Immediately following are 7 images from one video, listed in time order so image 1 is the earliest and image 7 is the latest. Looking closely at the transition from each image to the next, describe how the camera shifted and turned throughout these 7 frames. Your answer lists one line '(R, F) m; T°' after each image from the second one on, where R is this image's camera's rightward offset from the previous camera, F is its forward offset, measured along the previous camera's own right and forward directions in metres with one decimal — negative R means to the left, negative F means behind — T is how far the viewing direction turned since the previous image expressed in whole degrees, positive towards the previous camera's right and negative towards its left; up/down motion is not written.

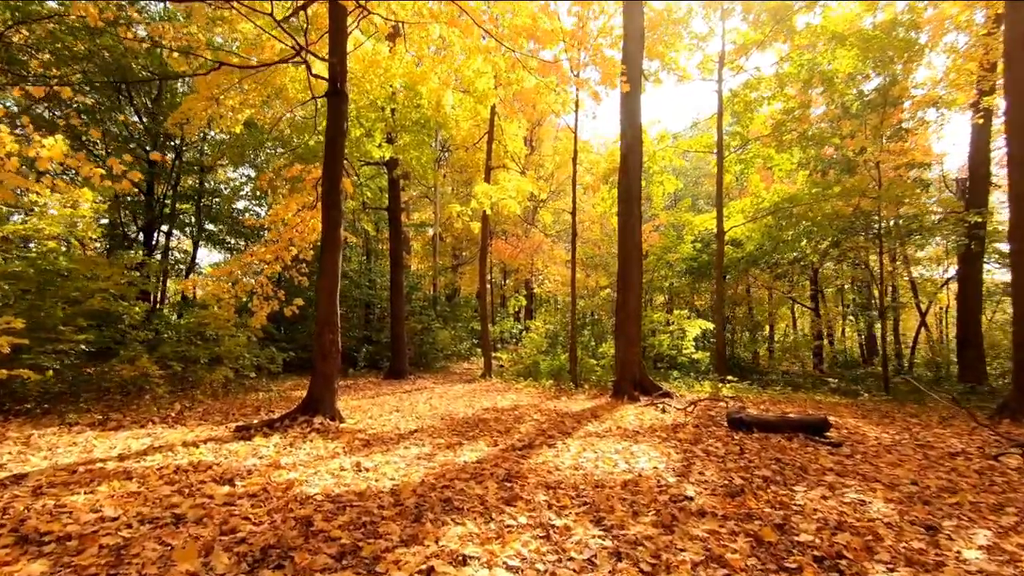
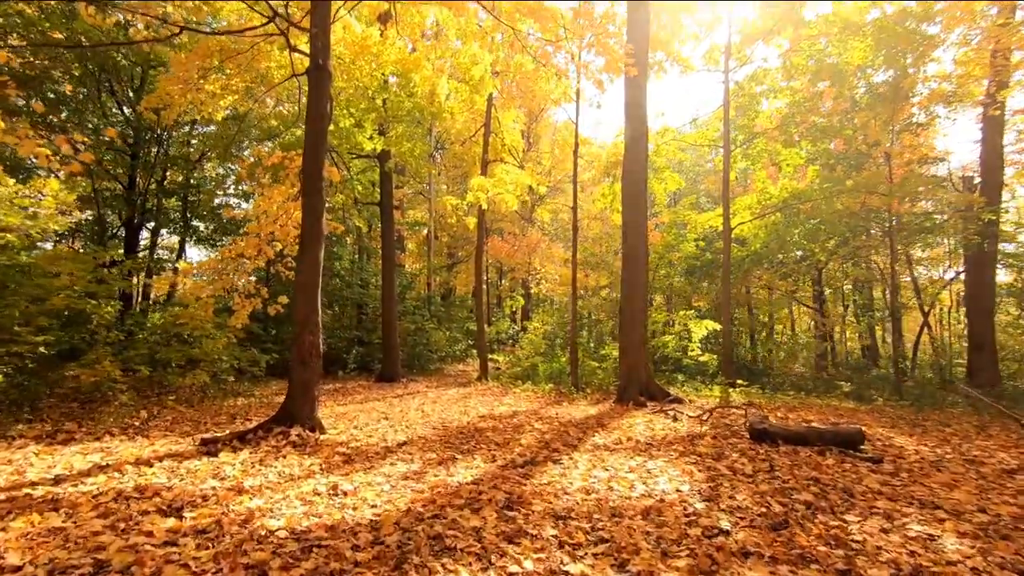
(0.0, +0.6) m; +1°
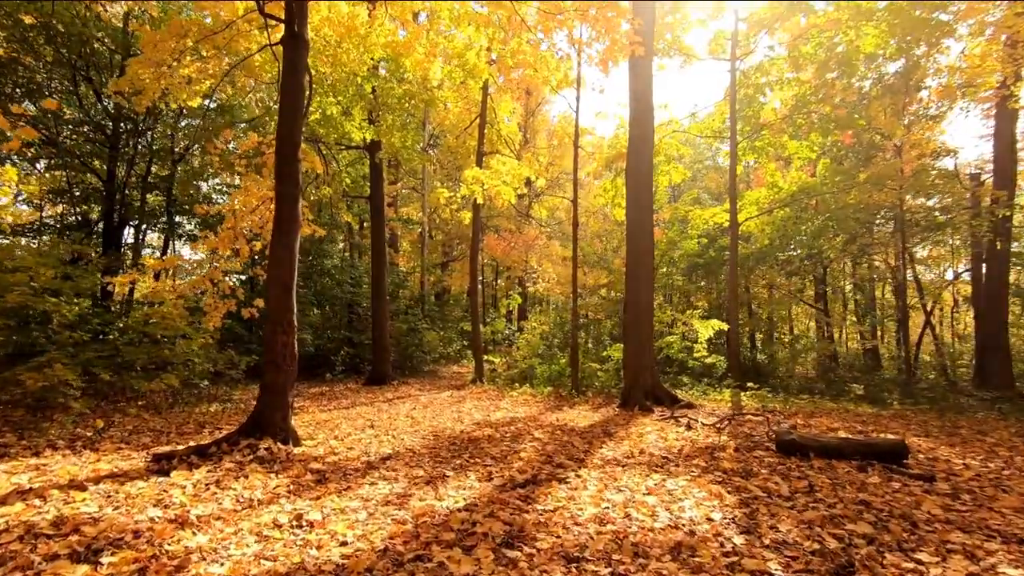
(0.0, +0.6) m; +1°
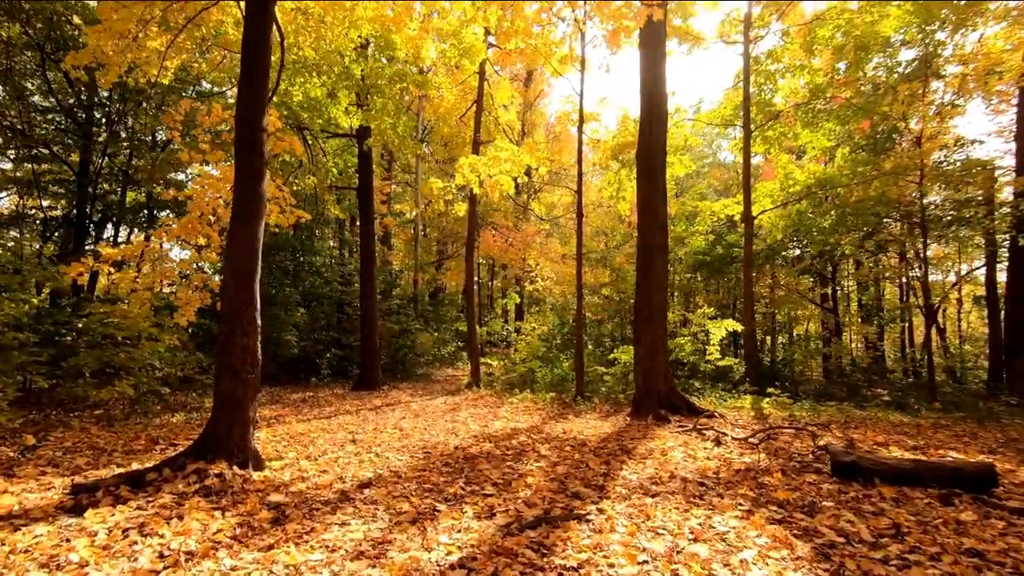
(-0.1, +0.8) m; +1°
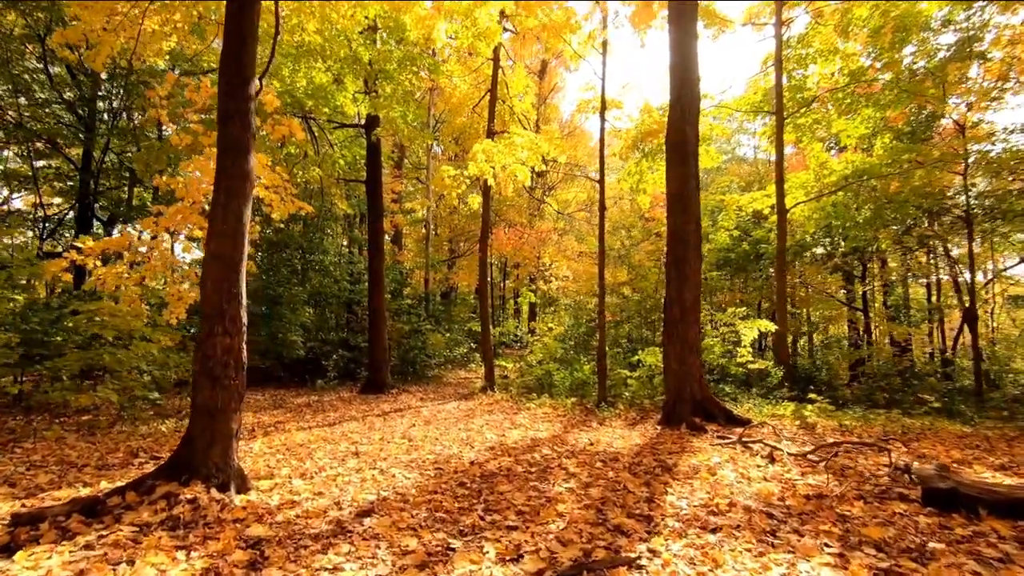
(-0.1, +0.6) m; -1°
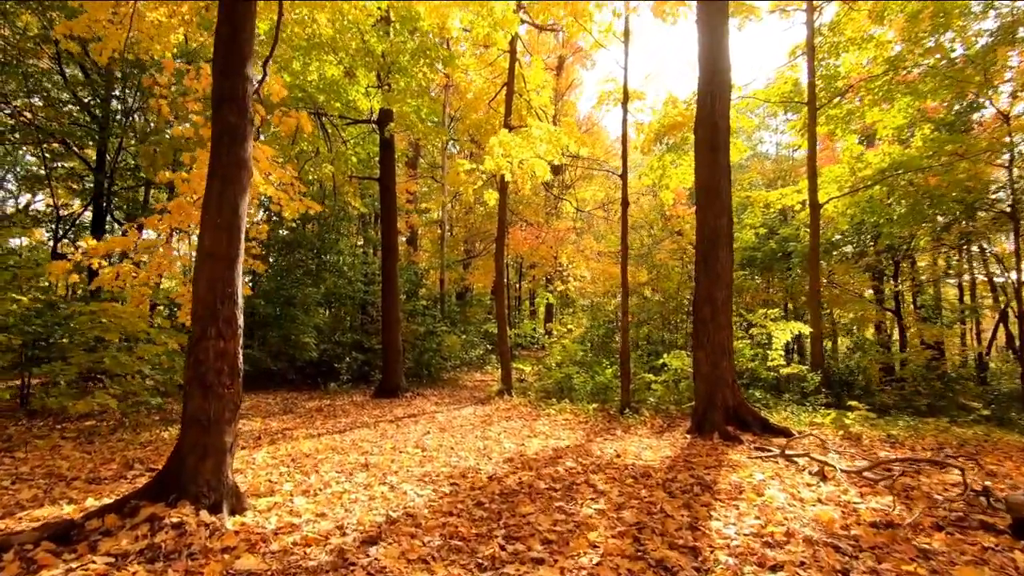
(-0.1, +0.4) m; -2°
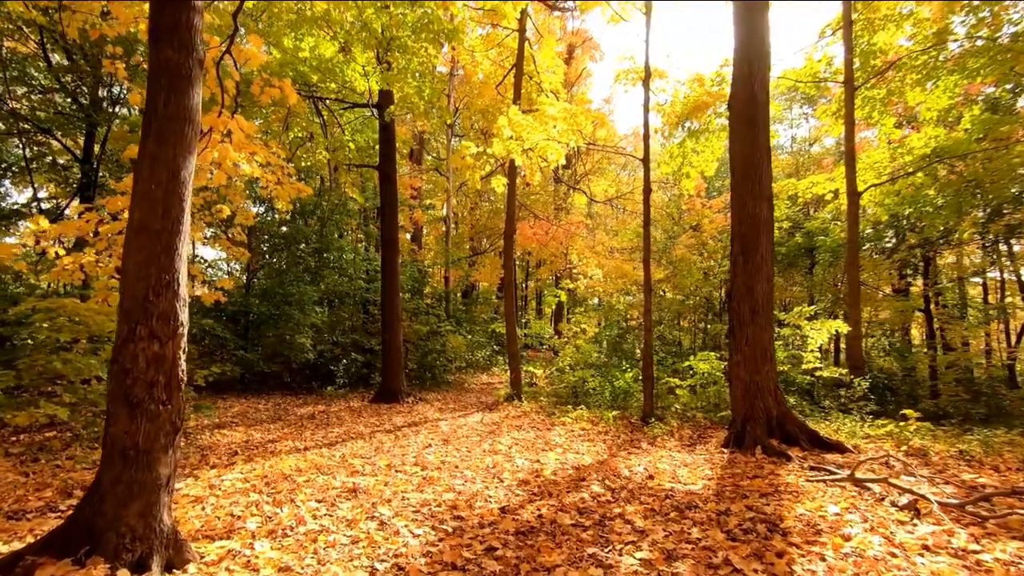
(-0.1, +0.8) m; -1°
